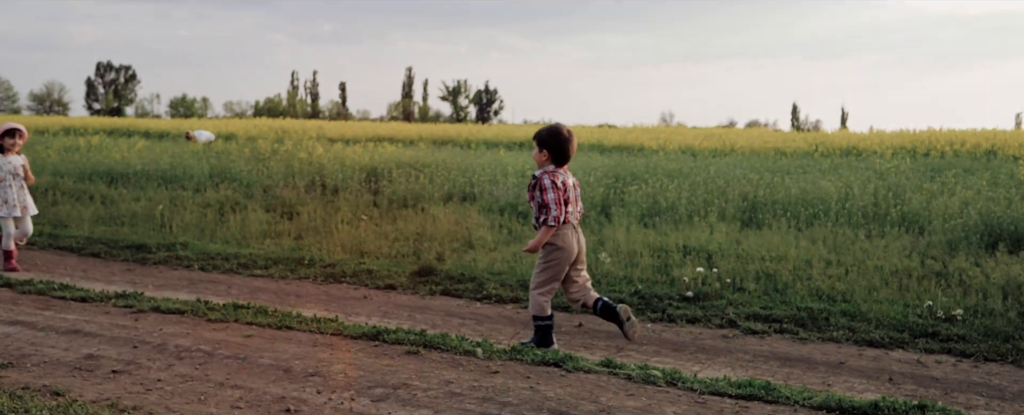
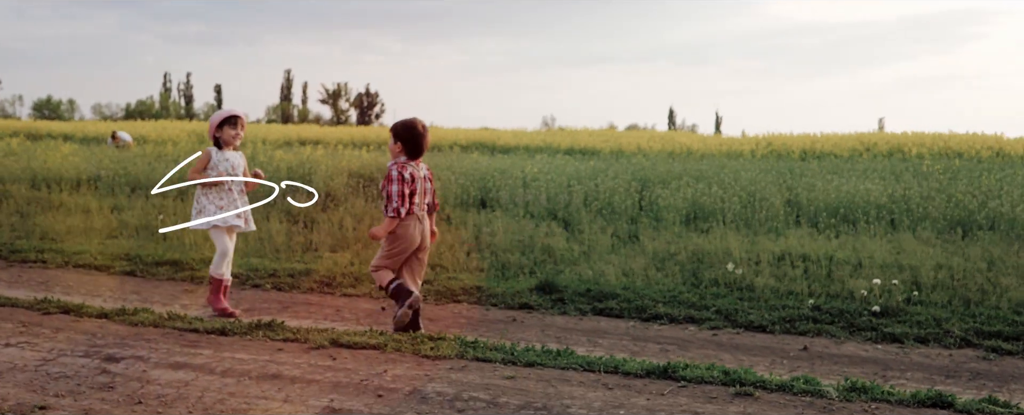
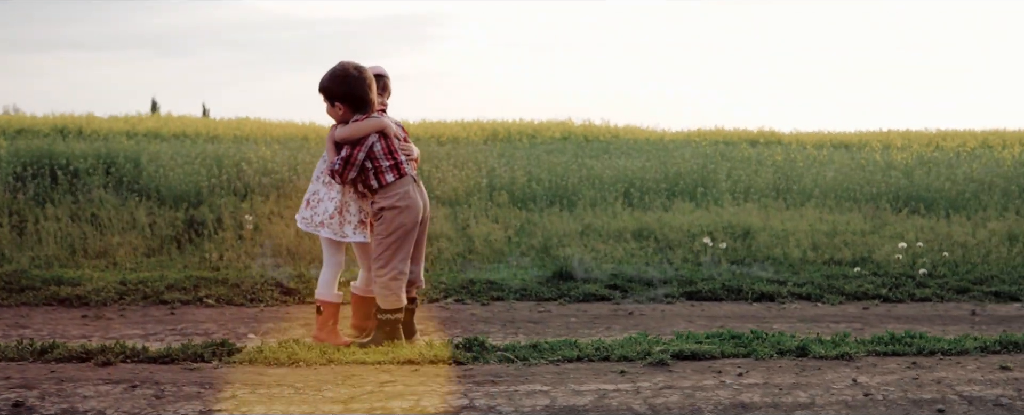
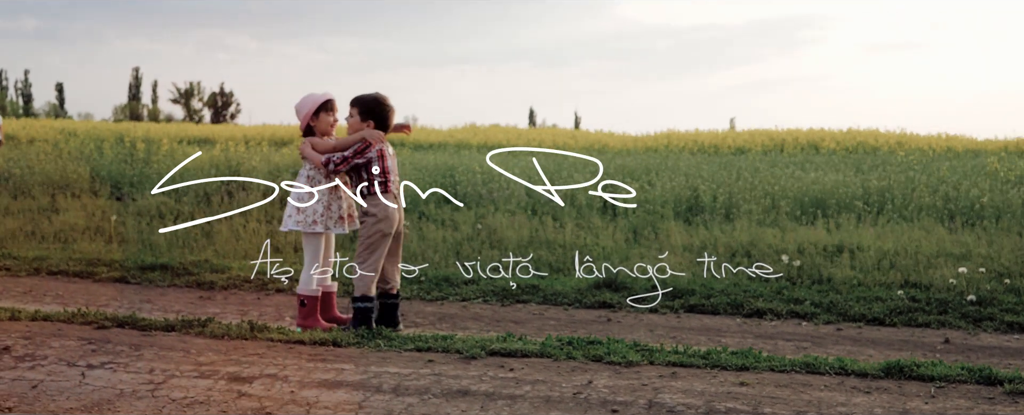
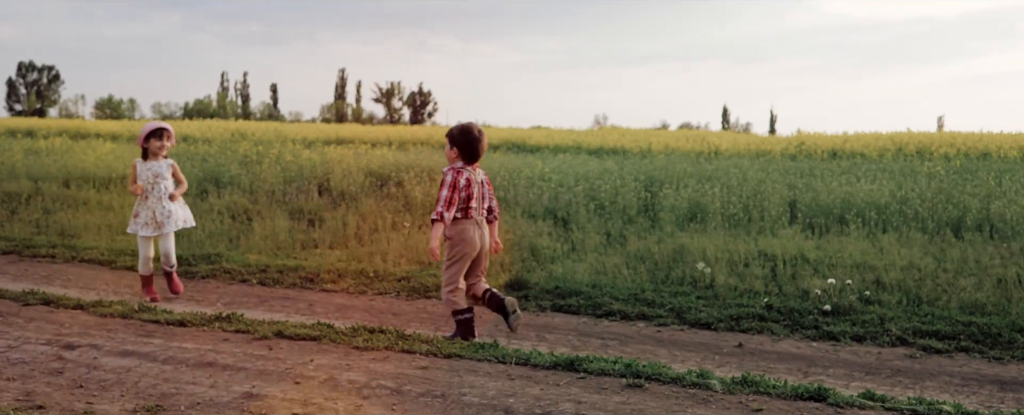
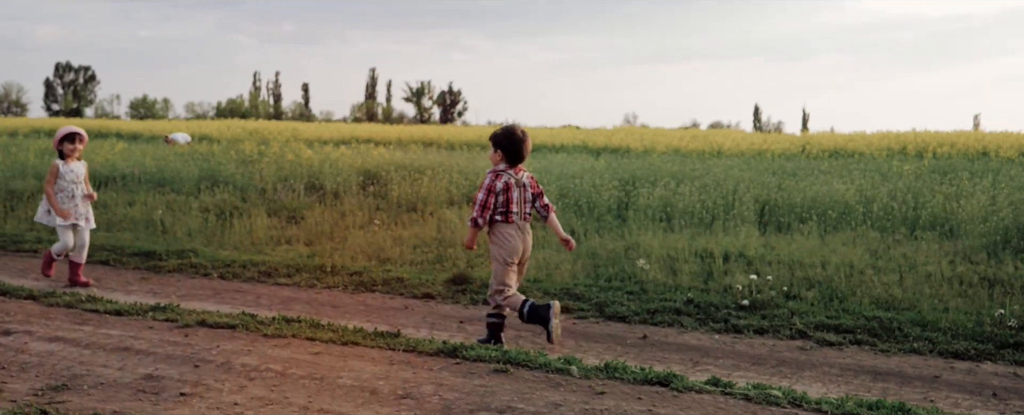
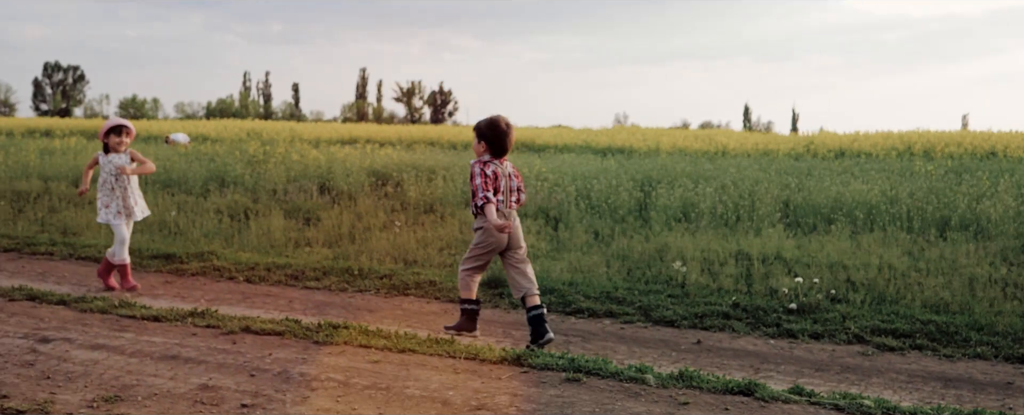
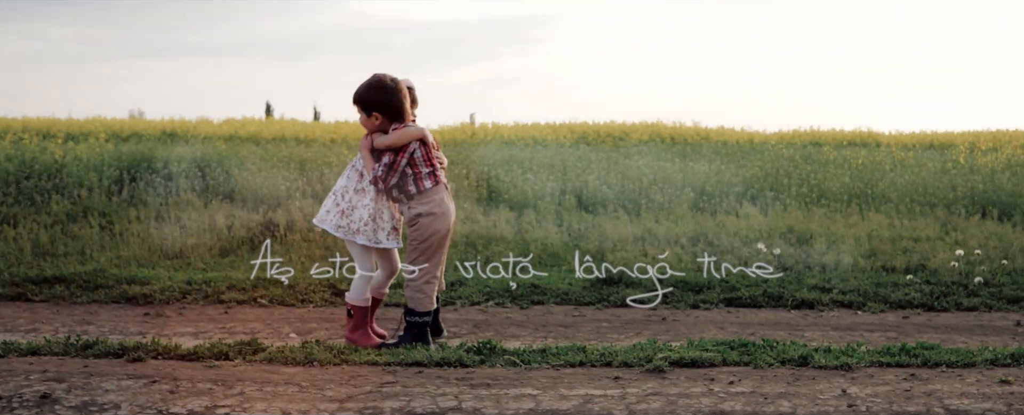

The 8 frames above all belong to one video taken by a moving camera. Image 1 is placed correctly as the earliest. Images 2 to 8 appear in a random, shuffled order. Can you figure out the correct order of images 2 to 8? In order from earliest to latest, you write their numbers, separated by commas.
6, 7, 5, 2, 4, 8, 3
